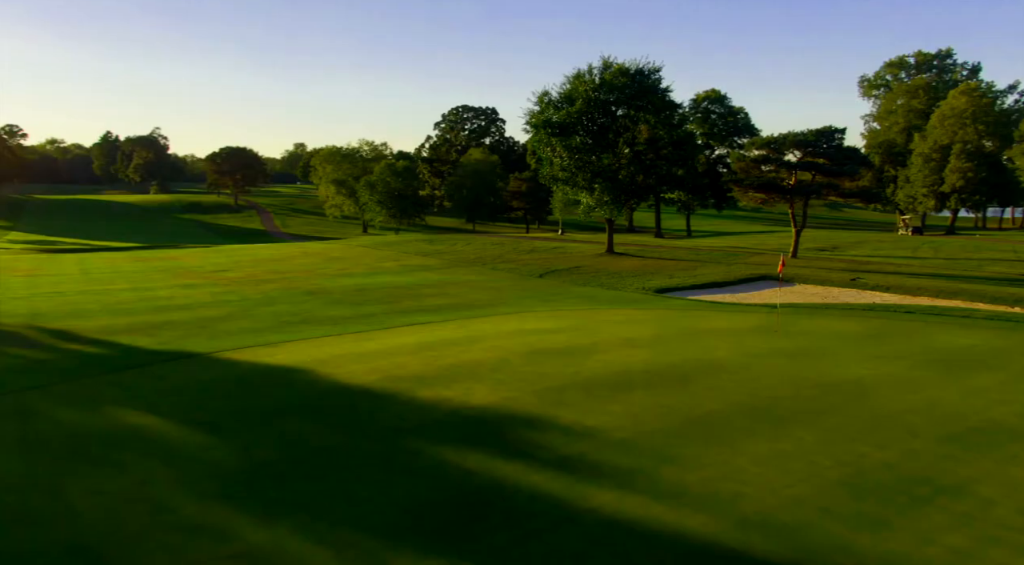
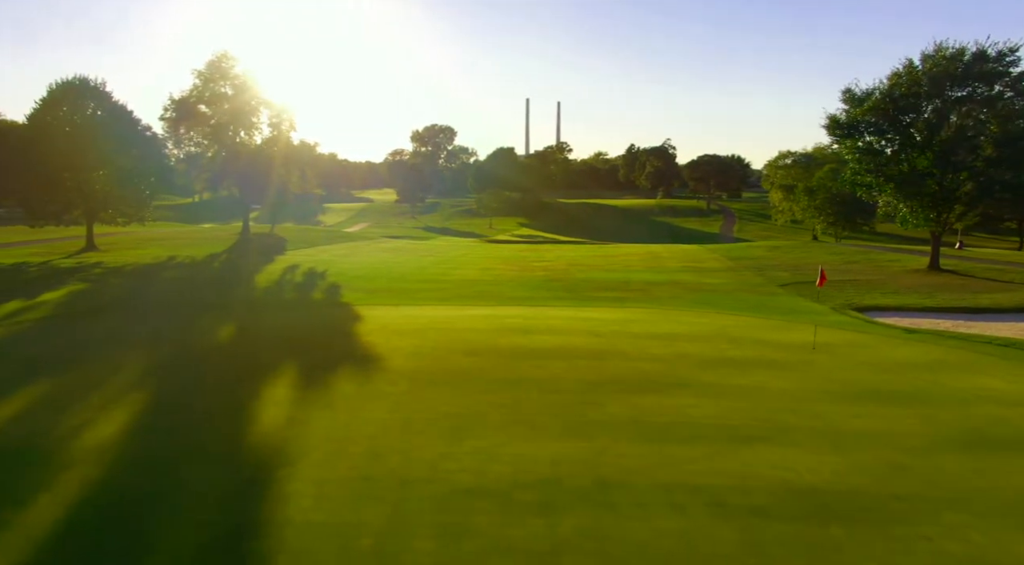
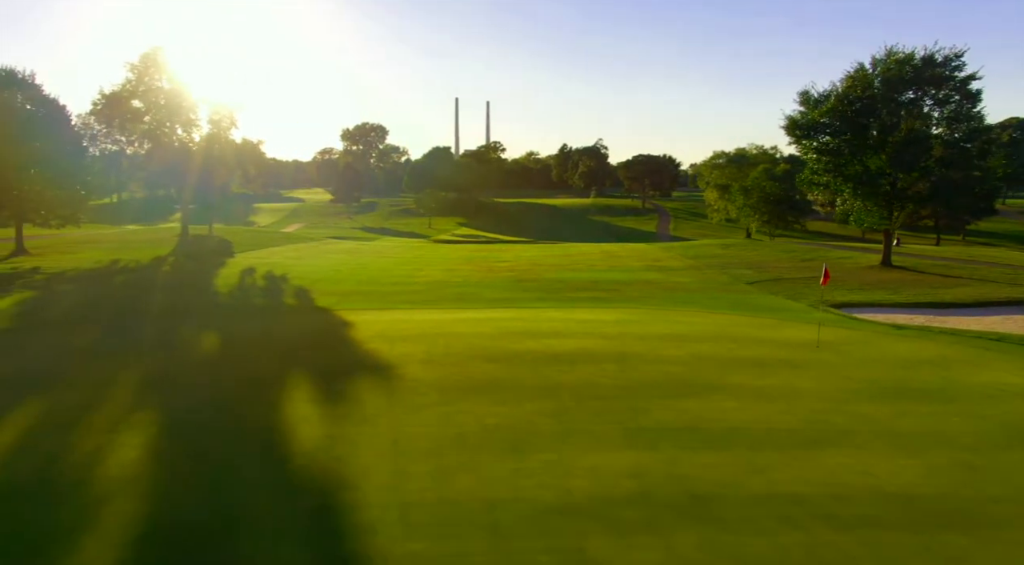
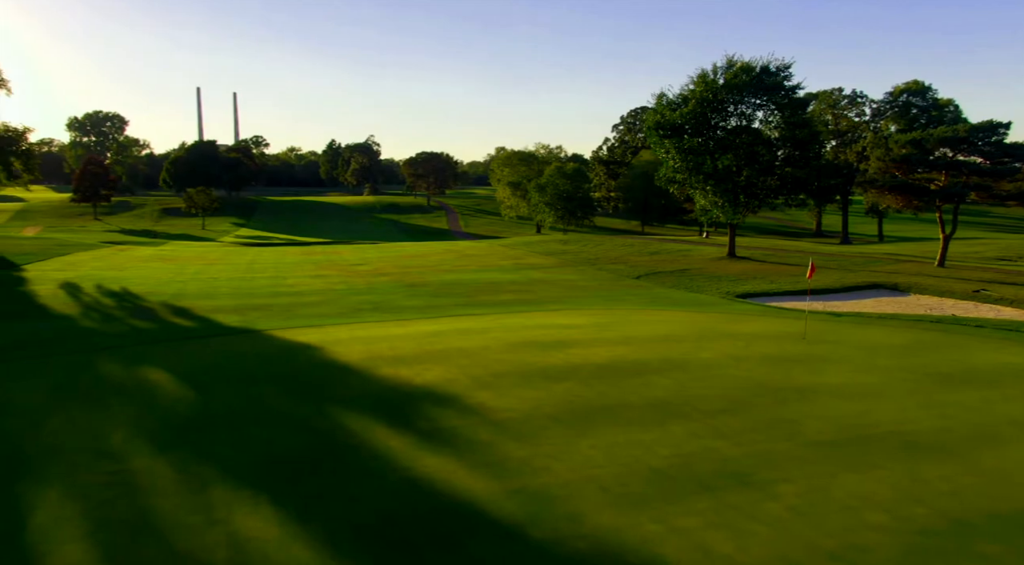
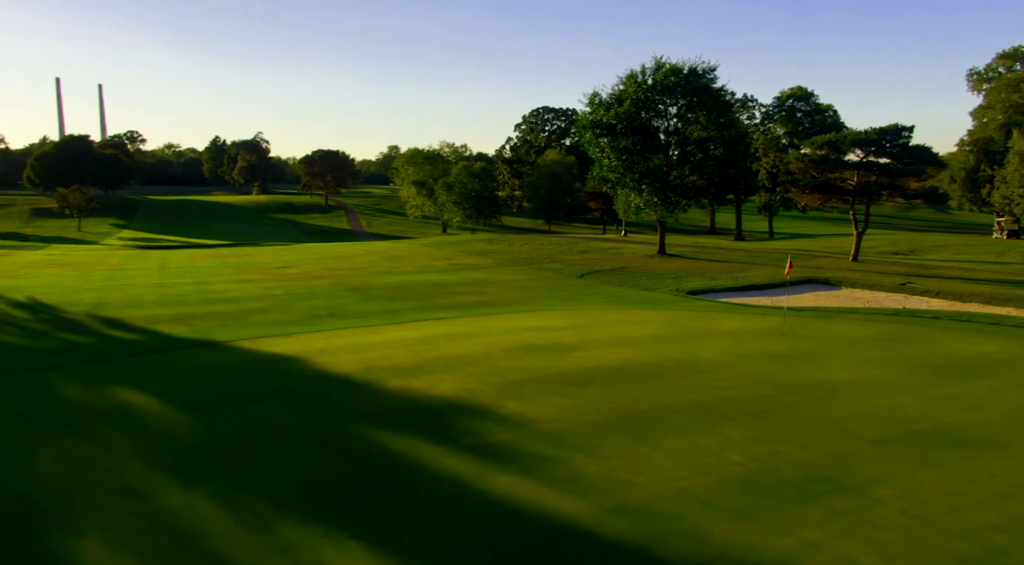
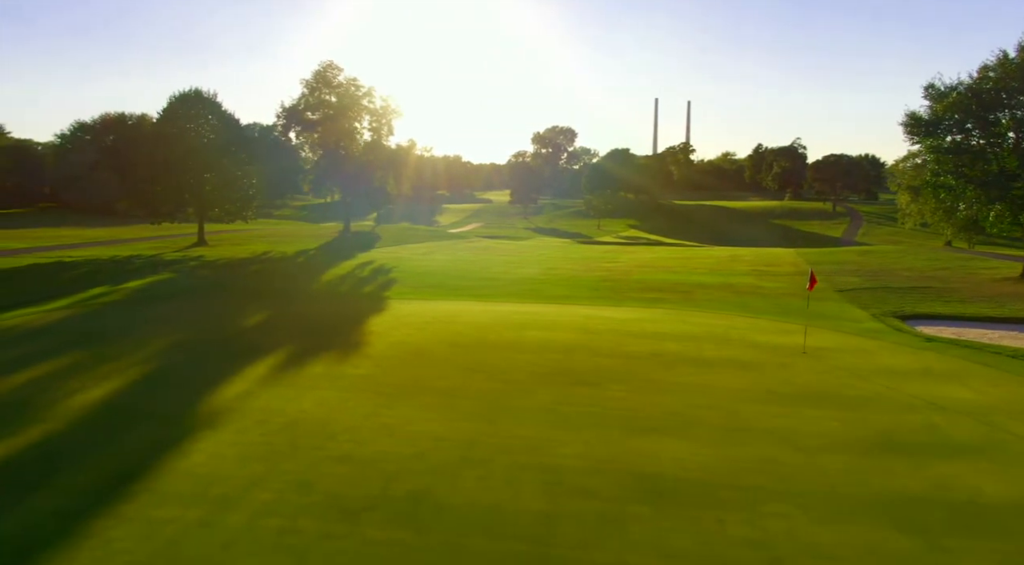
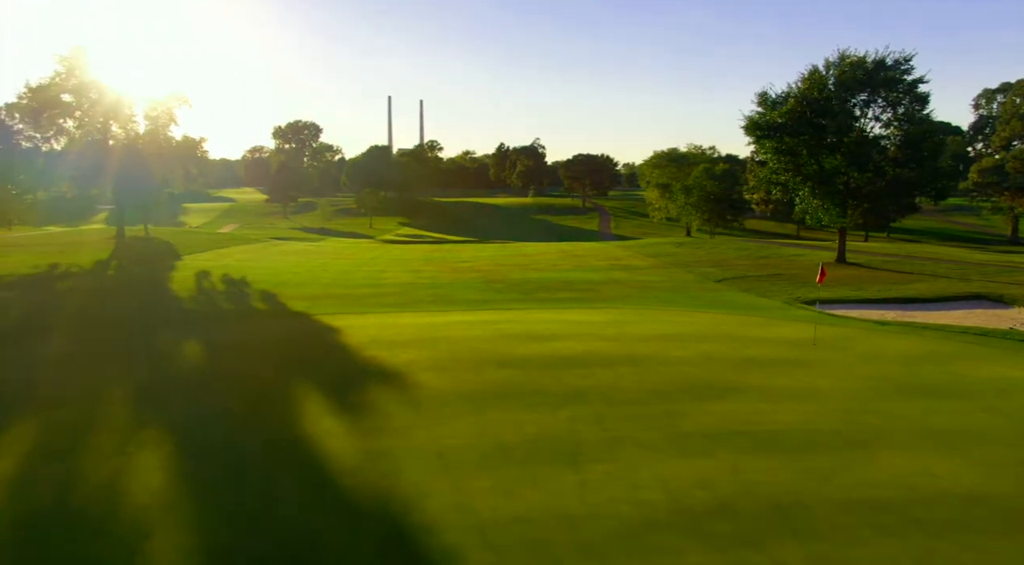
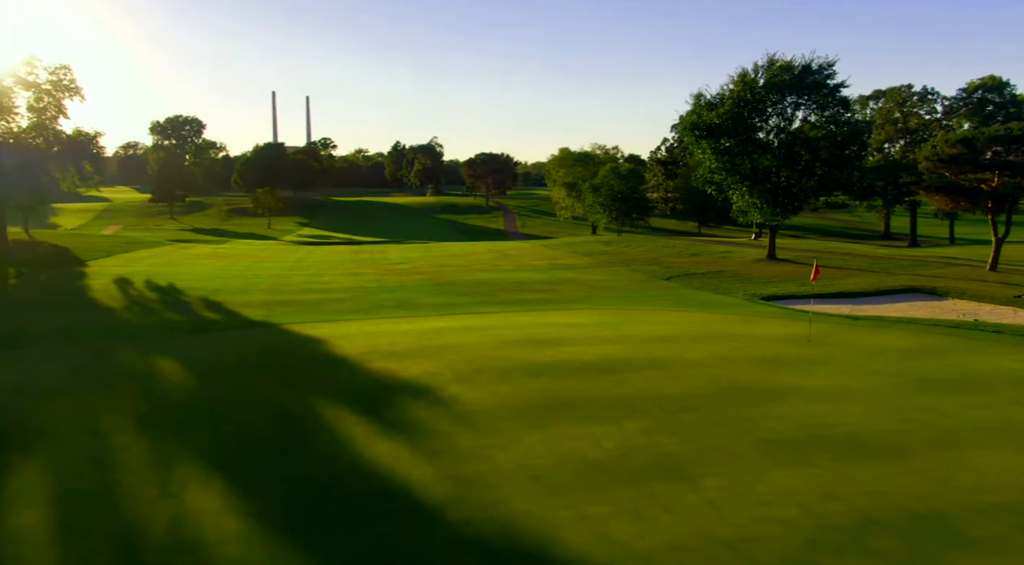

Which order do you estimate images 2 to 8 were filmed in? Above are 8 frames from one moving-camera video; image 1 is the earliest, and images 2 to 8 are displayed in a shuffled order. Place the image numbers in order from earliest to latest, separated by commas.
5, 4, 8, 7, 3, 2, 6
